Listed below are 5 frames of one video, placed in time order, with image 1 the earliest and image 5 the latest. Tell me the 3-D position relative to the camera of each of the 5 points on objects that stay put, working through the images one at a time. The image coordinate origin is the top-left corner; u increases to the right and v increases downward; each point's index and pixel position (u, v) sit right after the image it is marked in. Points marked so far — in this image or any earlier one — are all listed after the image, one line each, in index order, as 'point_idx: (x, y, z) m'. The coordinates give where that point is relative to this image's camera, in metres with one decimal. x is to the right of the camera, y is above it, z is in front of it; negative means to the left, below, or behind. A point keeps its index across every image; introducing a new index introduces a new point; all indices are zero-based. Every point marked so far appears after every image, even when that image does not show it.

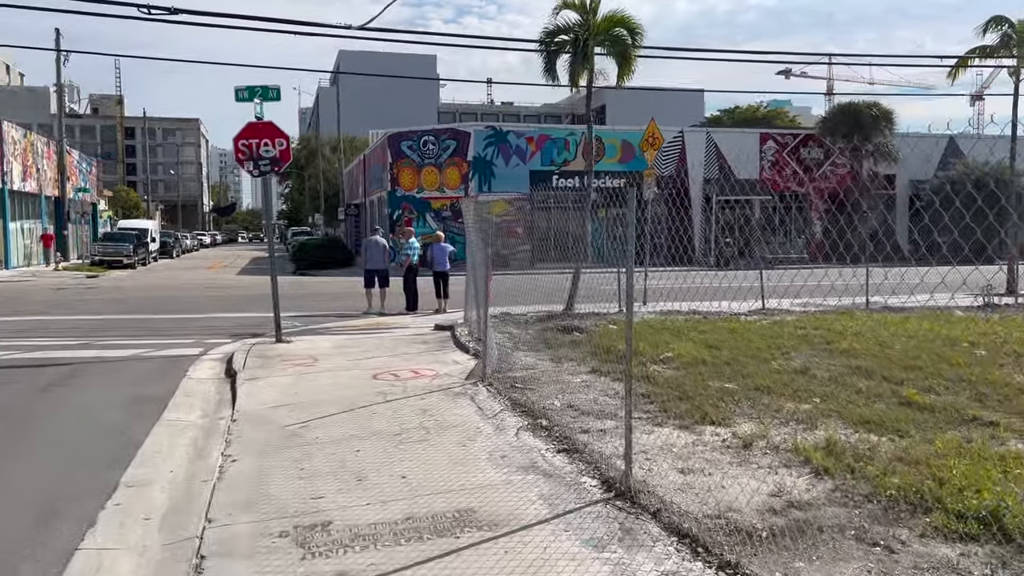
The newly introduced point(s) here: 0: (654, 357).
0: (+1.6, -0.8, +8.8) m
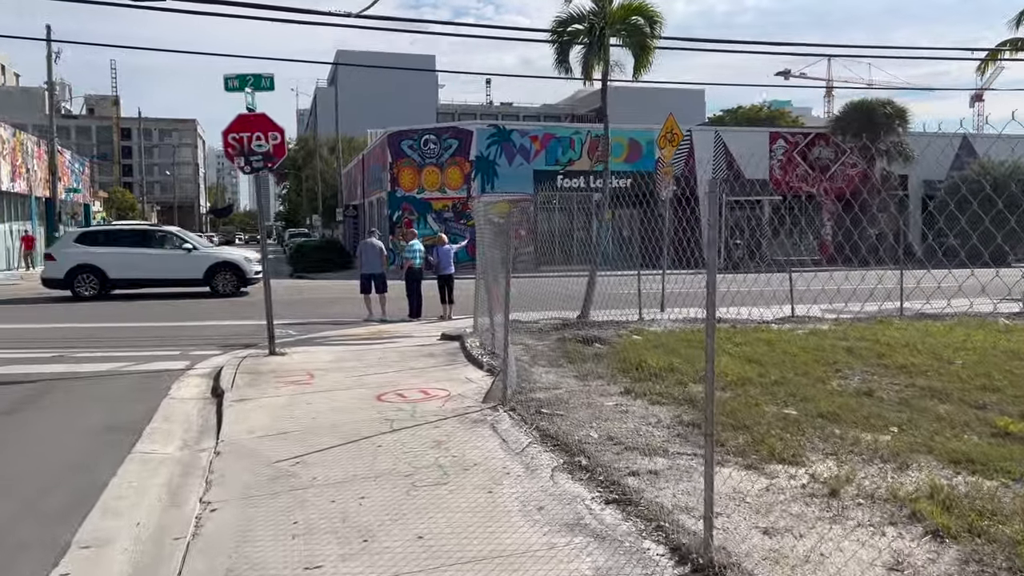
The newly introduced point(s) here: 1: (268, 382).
0: (+1.8, -0.9, +7.8) m
1: (-2.6, -1.0, +8.5) m
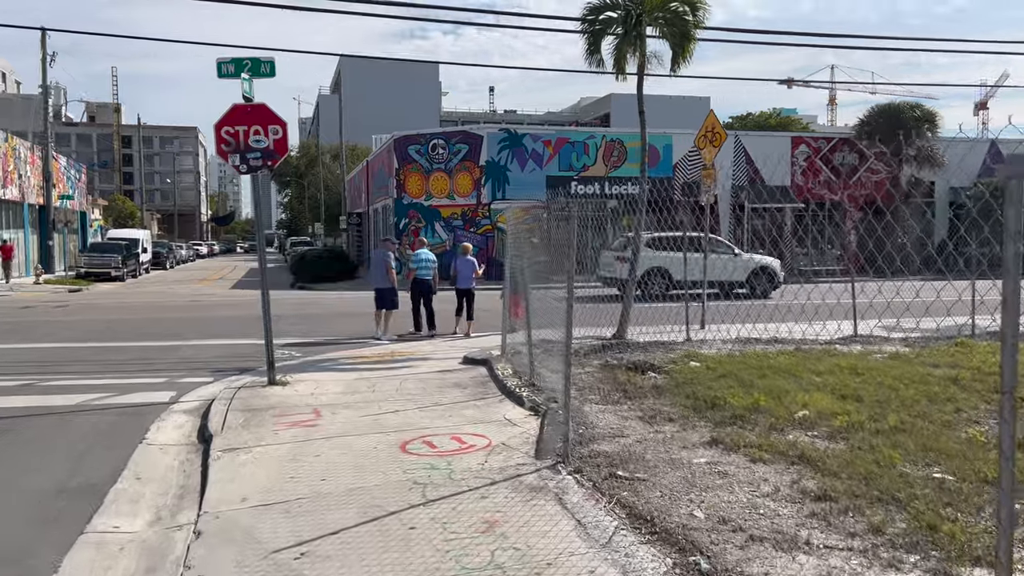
0: (+2.2, -1.0, +6.4) m
1: (-2.2, -1.2, +7.0) m
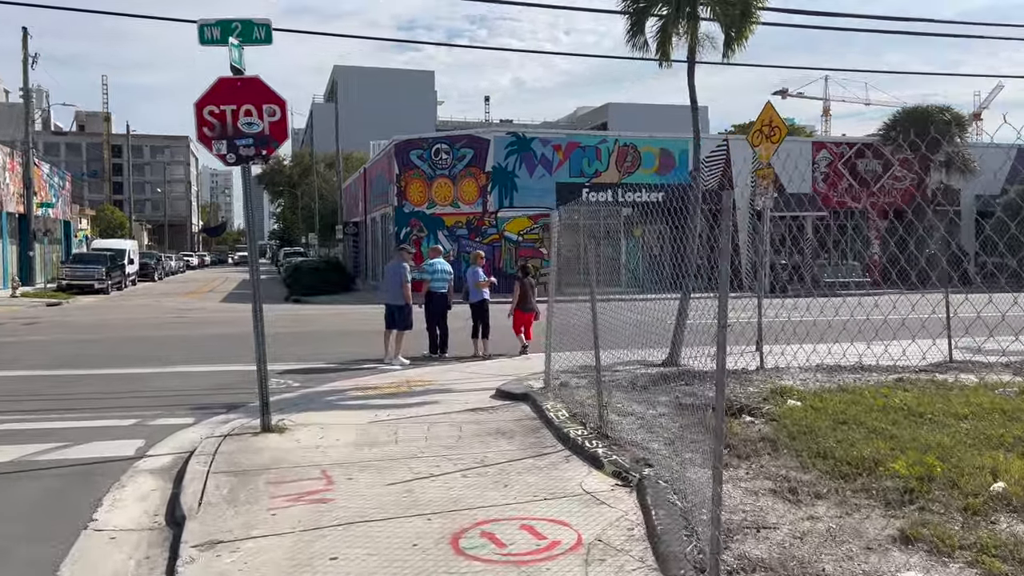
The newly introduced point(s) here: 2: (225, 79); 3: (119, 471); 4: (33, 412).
0: (+2.7, -1.2, +4.6) m
1: (-1.6, -1.3, +5.2) m
2: (-2.5, +1.8, +7.0) m
3: (-3.0, -1.4, +6.2) m
4: (-5.0, -1.3, +8.5) m
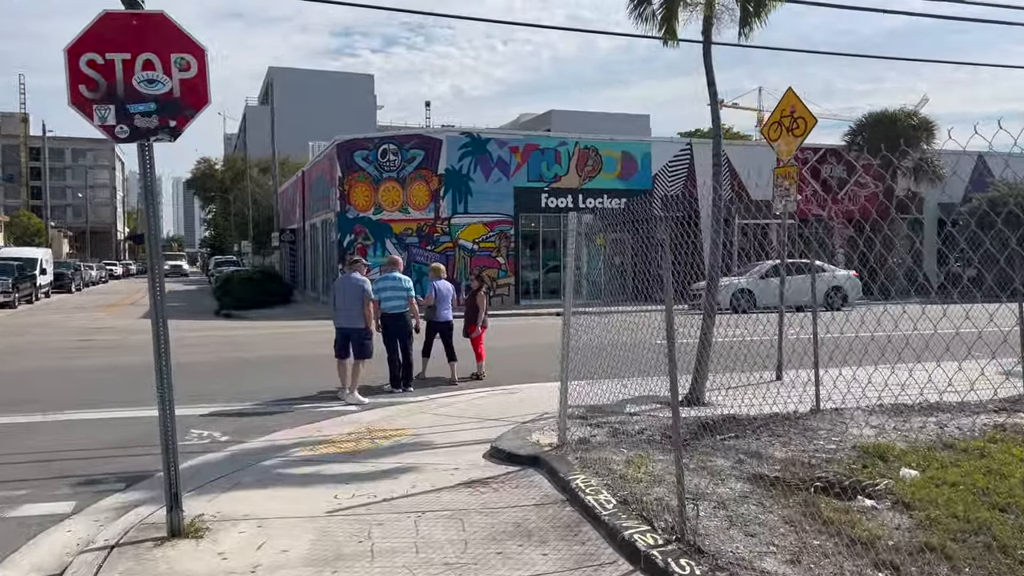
0: (+3.0, -1.4, +2.7) m
1: (-1.3, -1.5, +3.0) m
2: (-2.3, +1.6, +4.7) m
3: (-2.8, -1.6, +3.9) m
4: (-5.0, -1.5, +6.0) m
